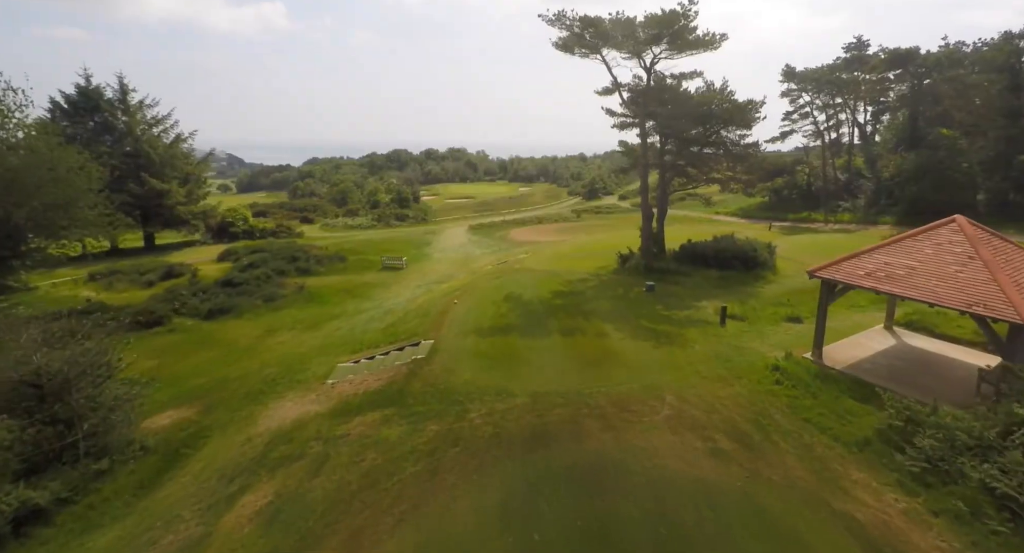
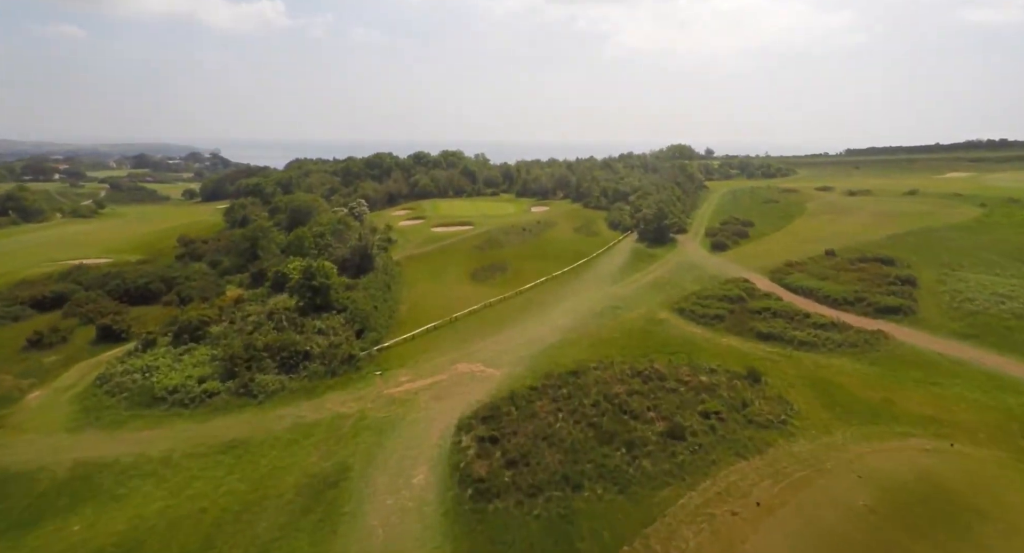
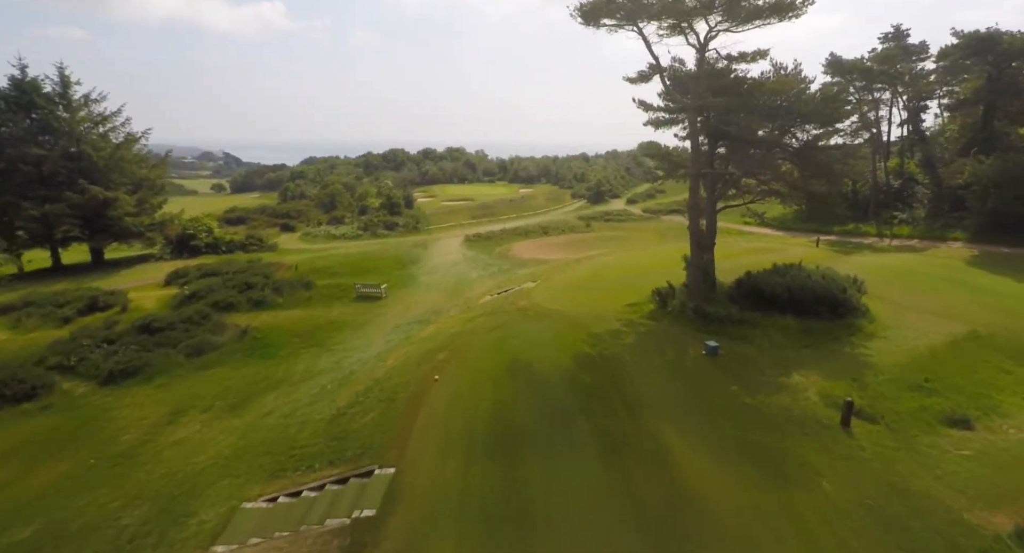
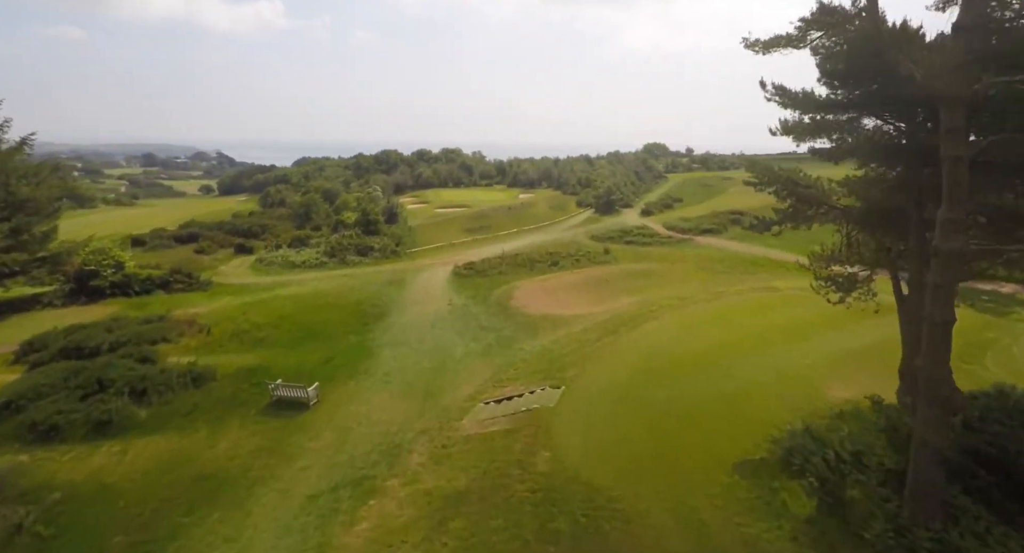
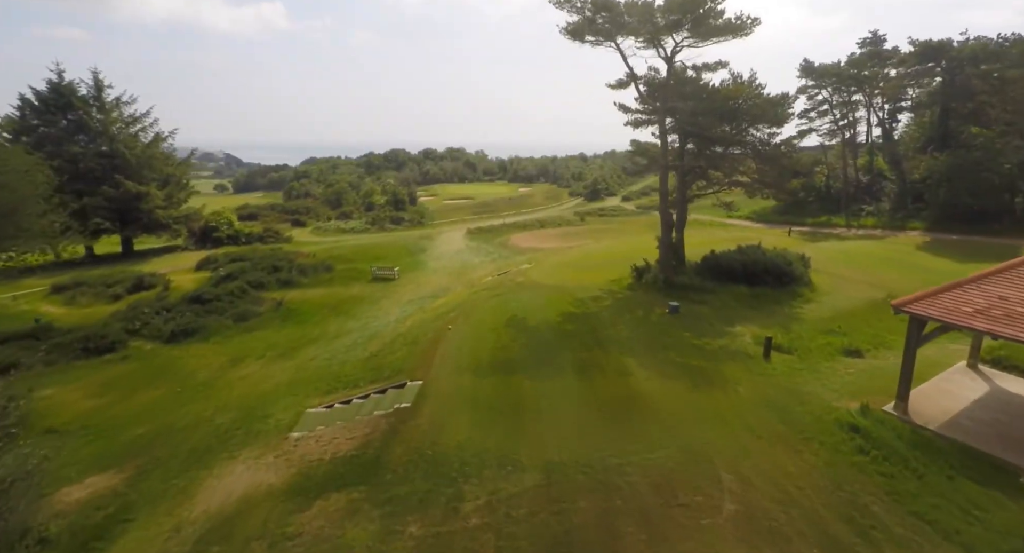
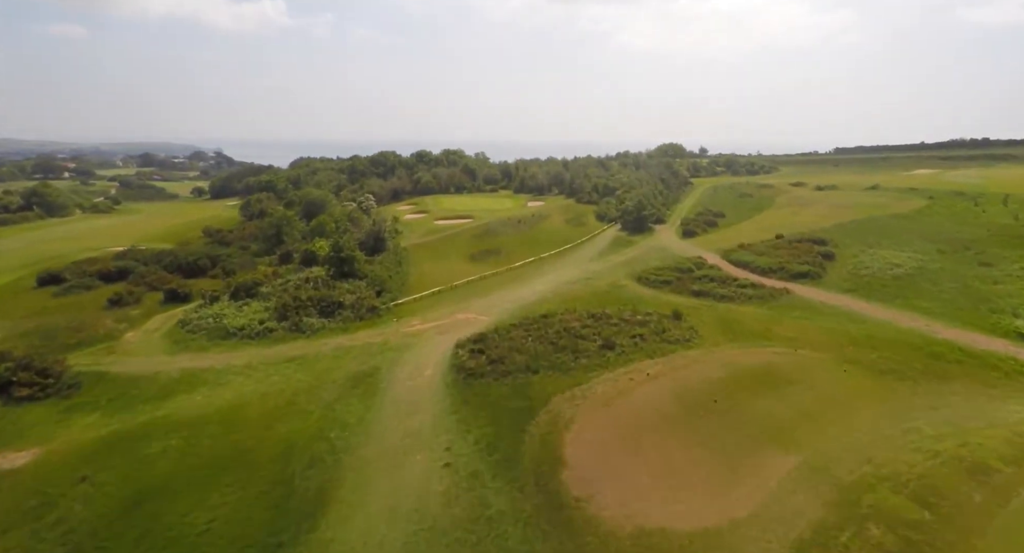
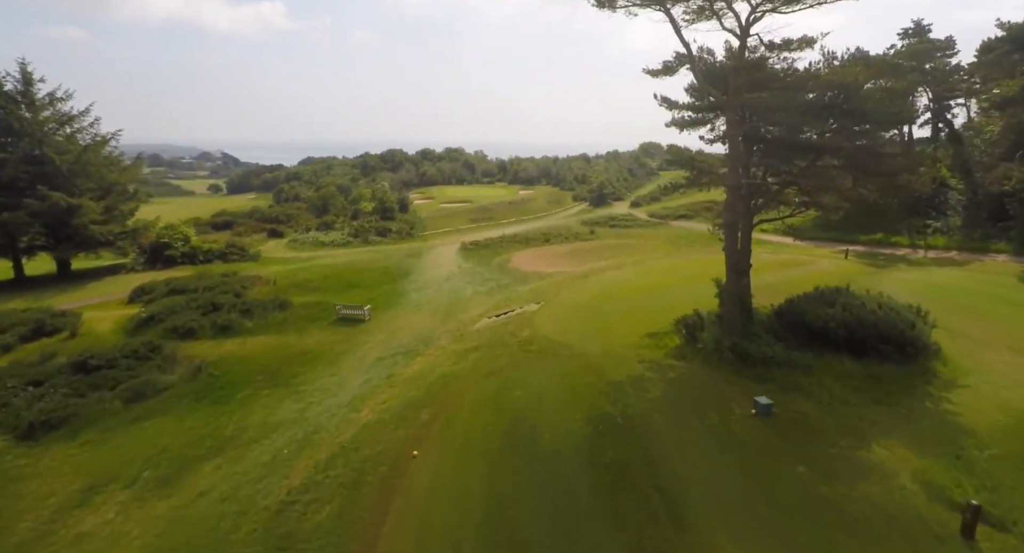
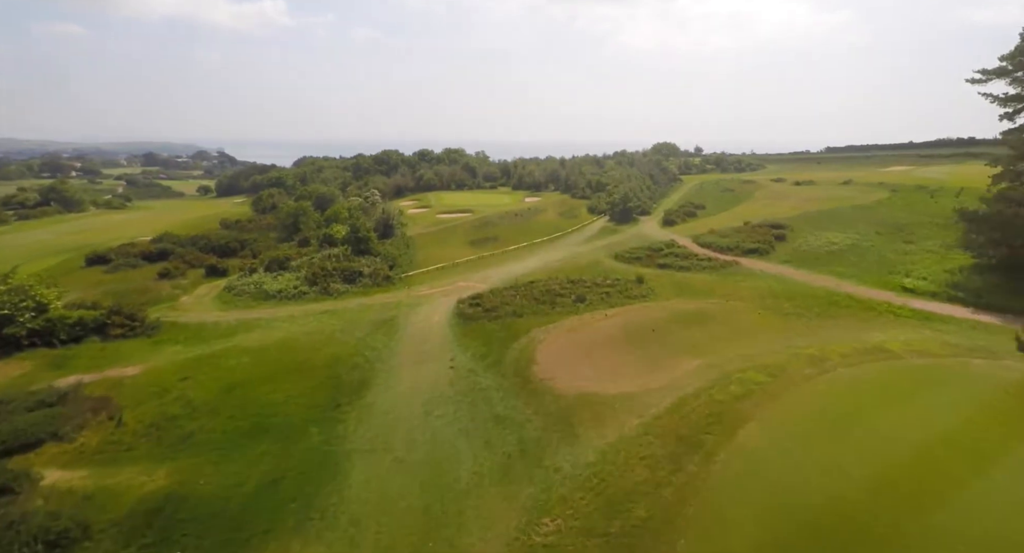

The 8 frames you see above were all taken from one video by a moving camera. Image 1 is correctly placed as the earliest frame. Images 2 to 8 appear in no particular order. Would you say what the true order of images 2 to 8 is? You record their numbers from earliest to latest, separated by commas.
5, 3, 7, 4, 8, 6, 2
